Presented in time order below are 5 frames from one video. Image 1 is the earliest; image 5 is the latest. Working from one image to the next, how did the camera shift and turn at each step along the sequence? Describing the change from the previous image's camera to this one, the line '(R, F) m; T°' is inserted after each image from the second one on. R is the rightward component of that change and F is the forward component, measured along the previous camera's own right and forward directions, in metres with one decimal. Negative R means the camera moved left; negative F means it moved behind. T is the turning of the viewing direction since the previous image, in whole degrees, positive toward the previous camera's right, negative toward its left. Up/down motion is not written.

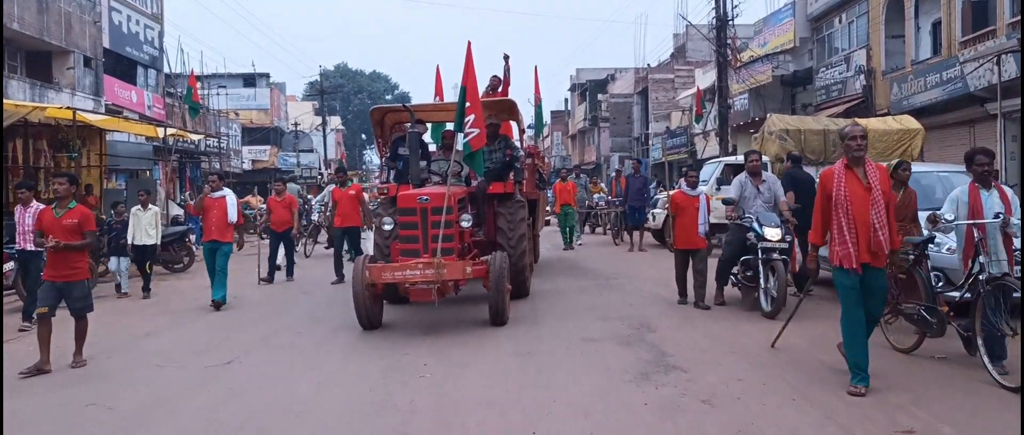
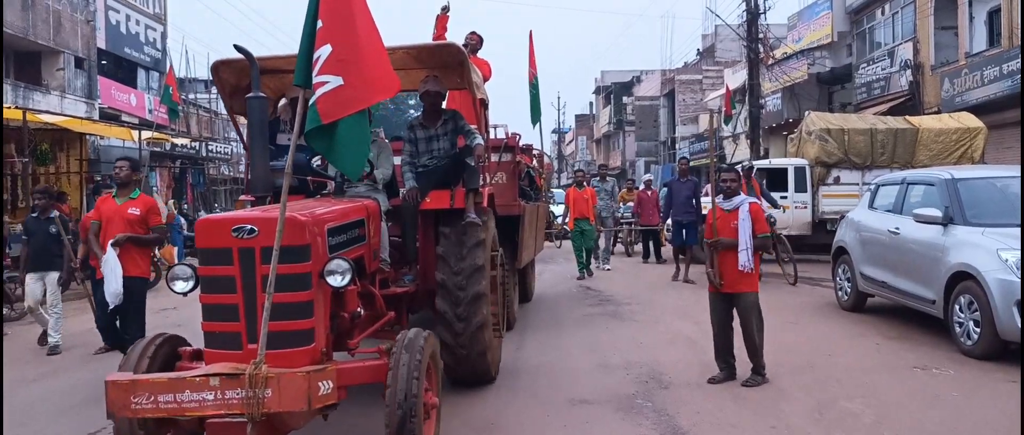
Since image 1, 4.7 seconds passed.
(+0.5, +1.8) m; -2°
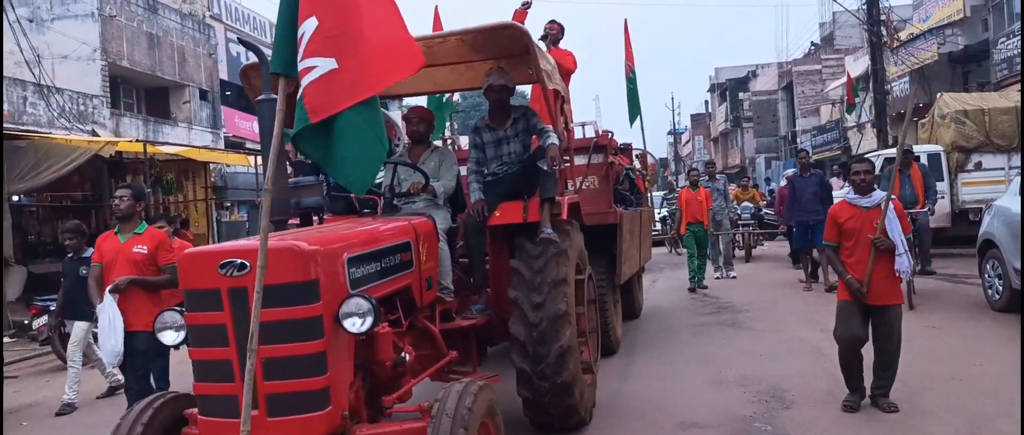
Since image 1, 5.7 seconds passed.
(+0.2, +0.4) m; -8°
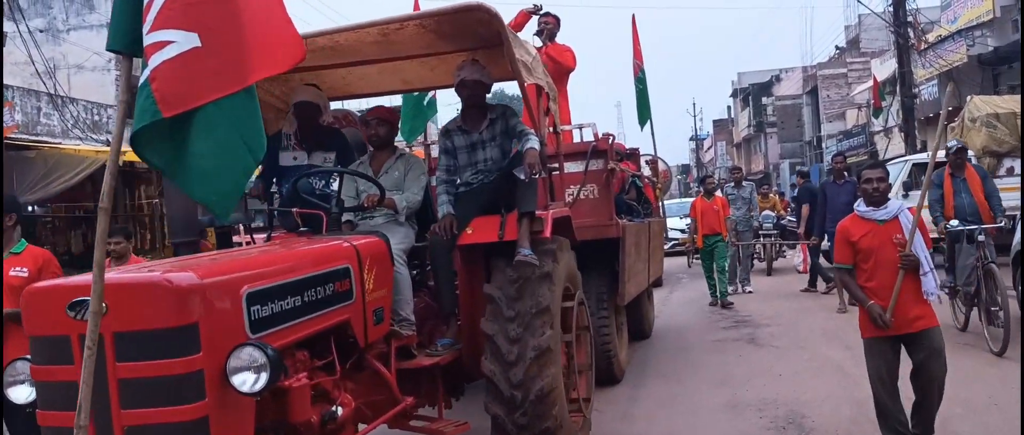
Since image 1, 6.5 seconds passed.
(+0.2, +0.4) m; -2°
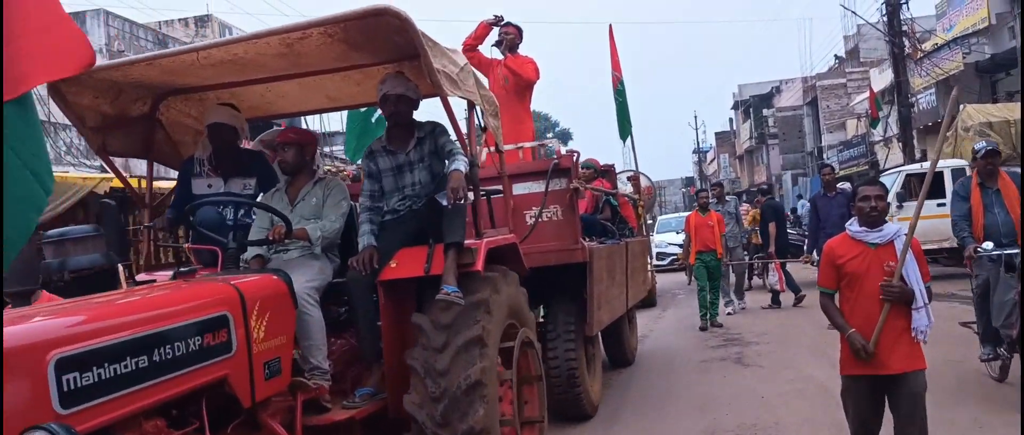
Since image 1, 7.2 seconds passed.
(+0.3, +0.1) m; 0°
